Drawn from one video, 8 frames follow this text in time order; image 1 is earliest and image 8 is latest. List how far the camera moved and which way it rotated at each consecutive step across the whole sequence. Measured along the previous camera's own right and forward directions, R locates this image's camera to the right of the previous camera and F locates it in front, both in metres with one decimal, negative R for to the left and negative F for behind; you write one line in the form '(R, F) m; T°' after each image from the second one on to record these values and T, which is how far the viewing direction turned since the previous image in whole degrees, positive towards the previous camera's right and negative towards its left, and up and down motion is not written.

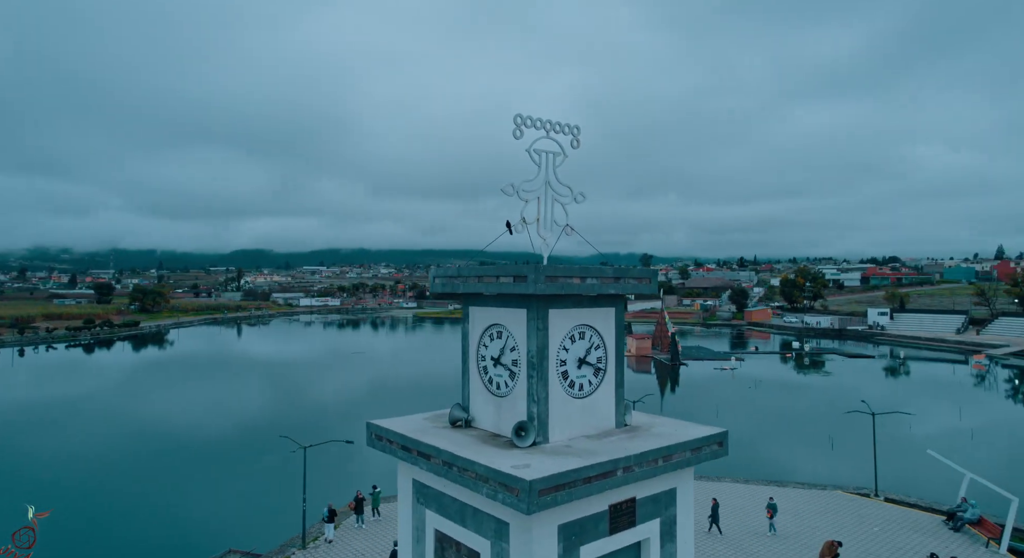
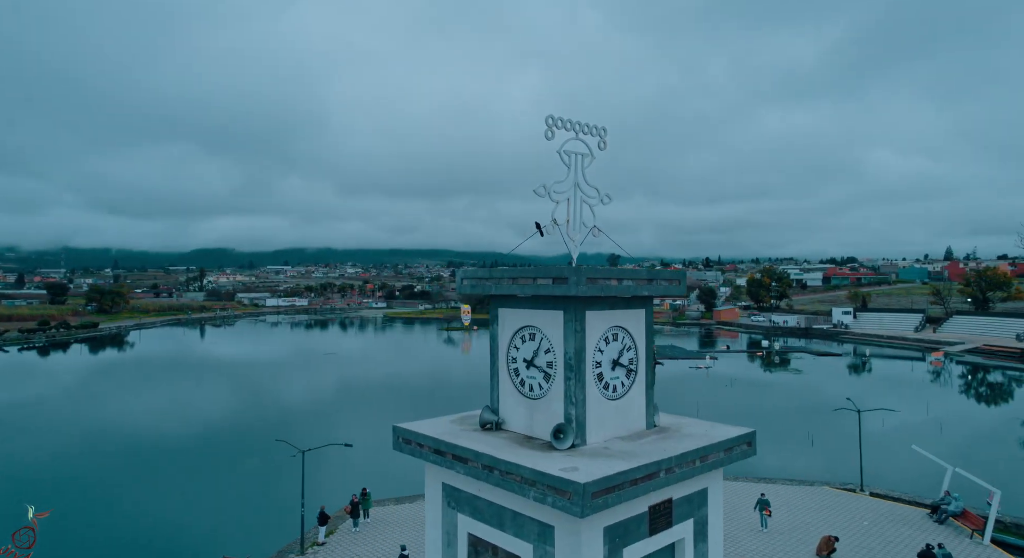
(-1.6, +0.1) m; +4°
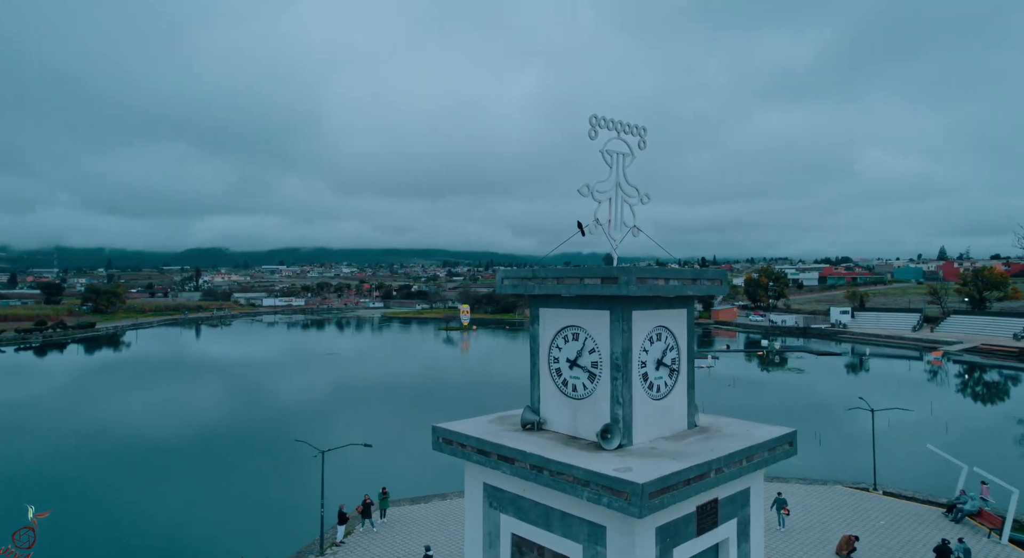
(-1.2, +0.1) m; +1°
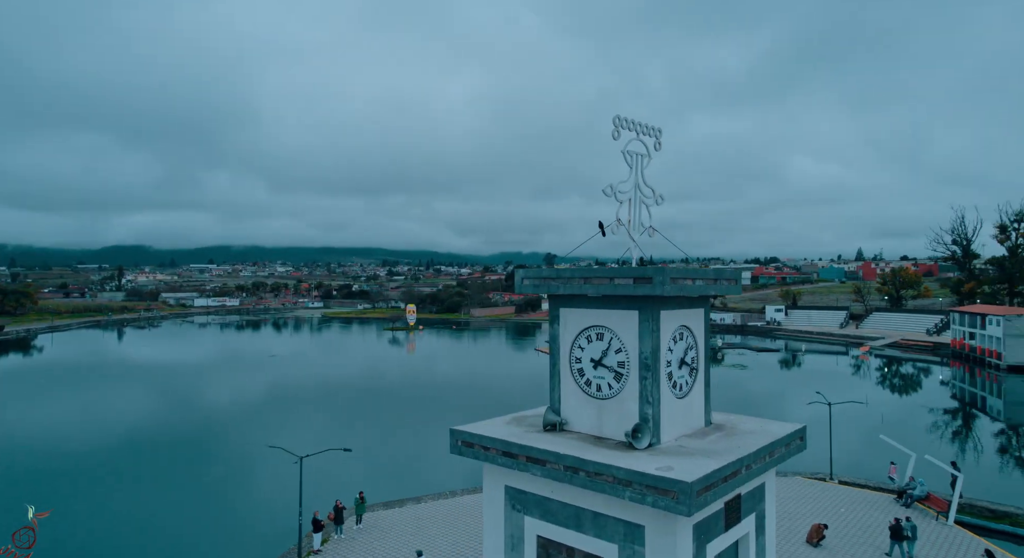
(-2.1, +0.2) m; +6°
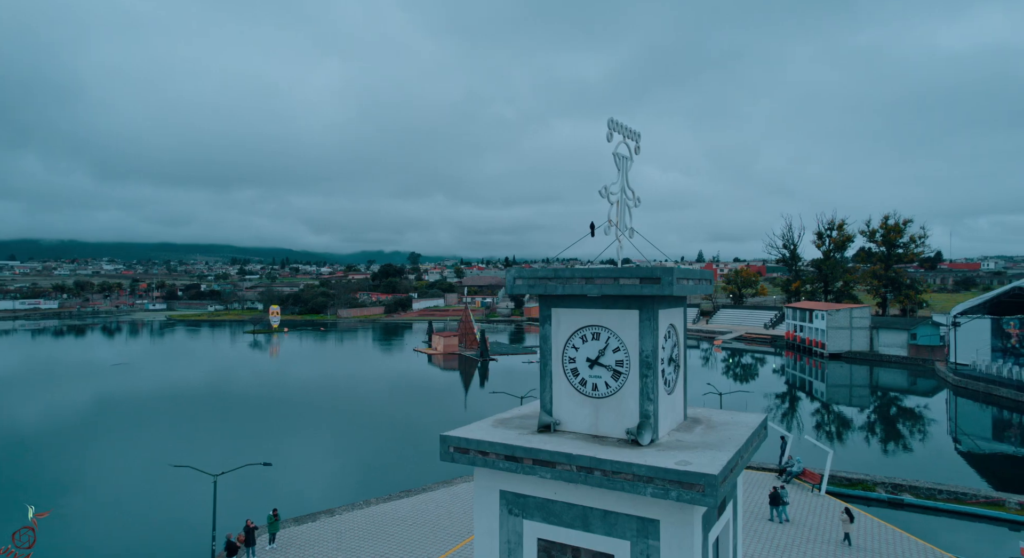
(-3.3, +0.7) m; +13°
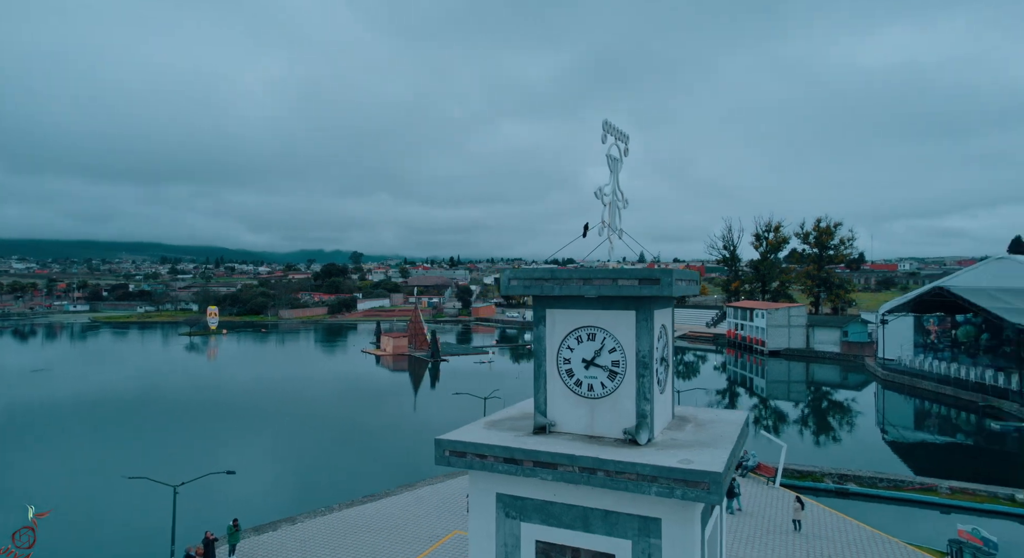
(-1.3, +0.2) m; +6°
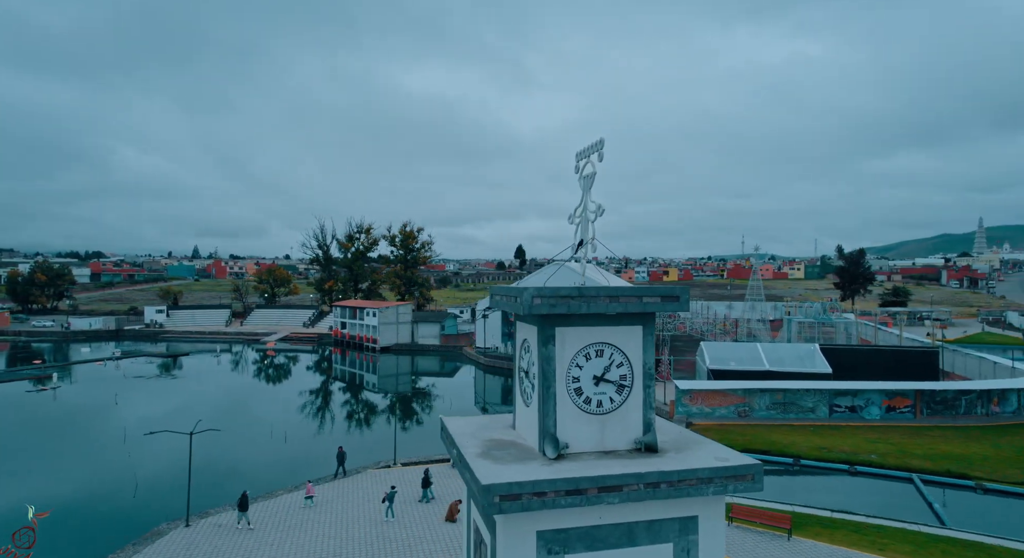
(-0.6, -0.3) m; +2°
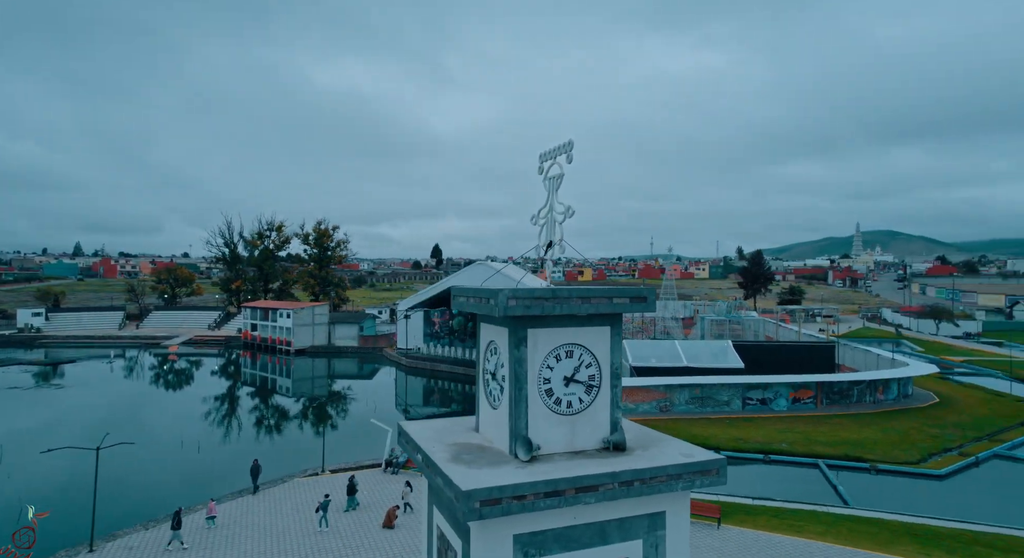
(-1.3, +0.2) m; +8°
